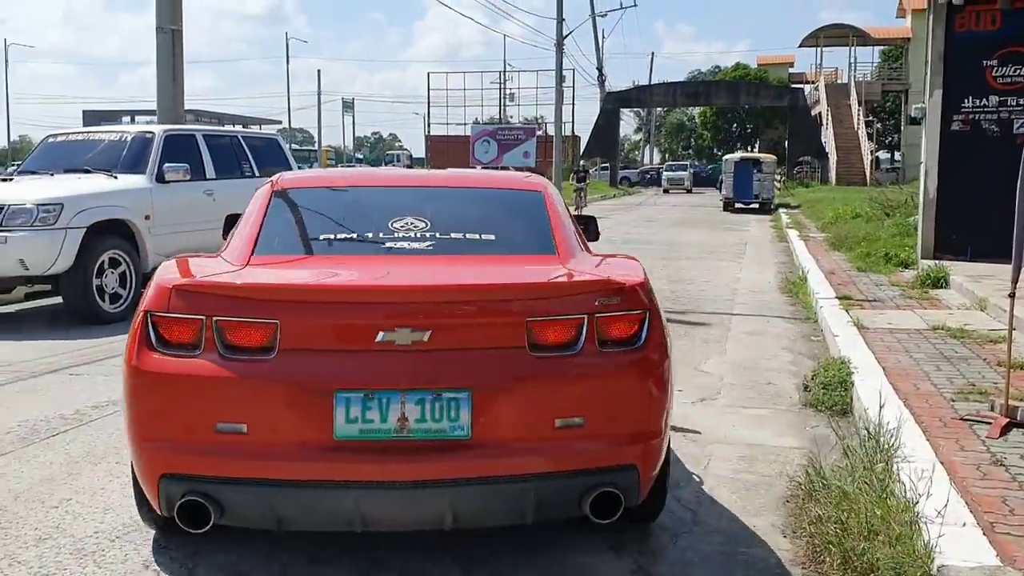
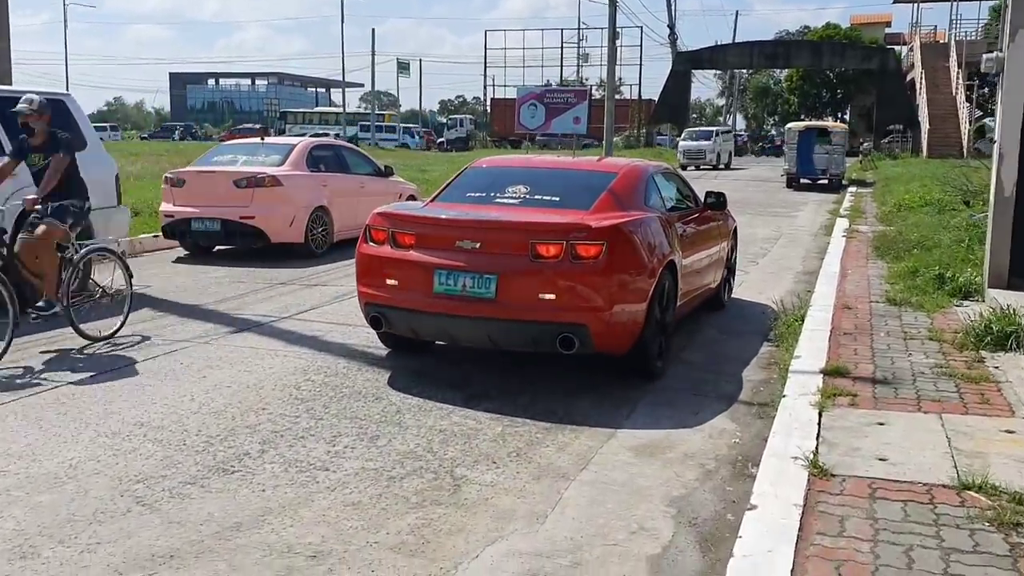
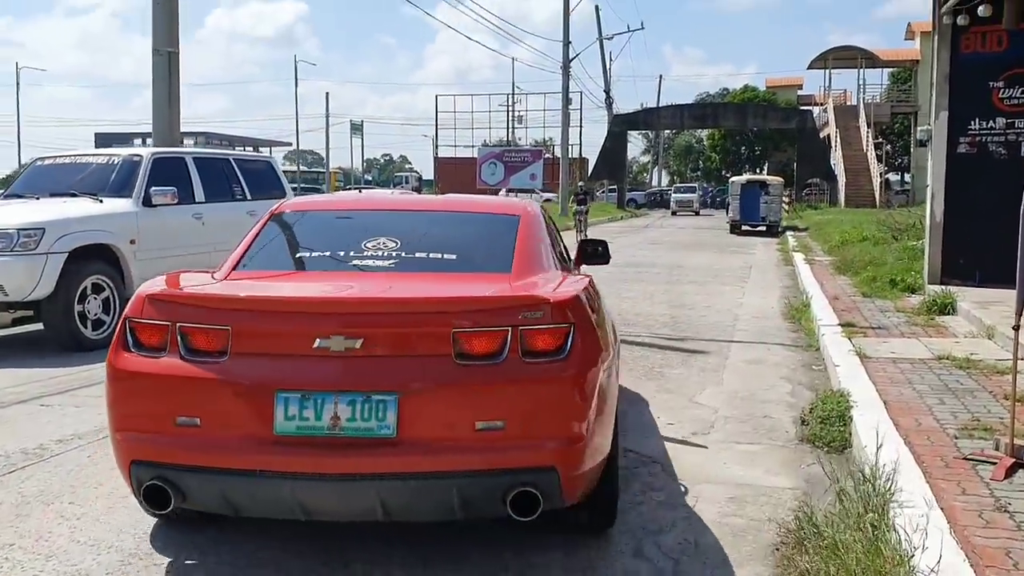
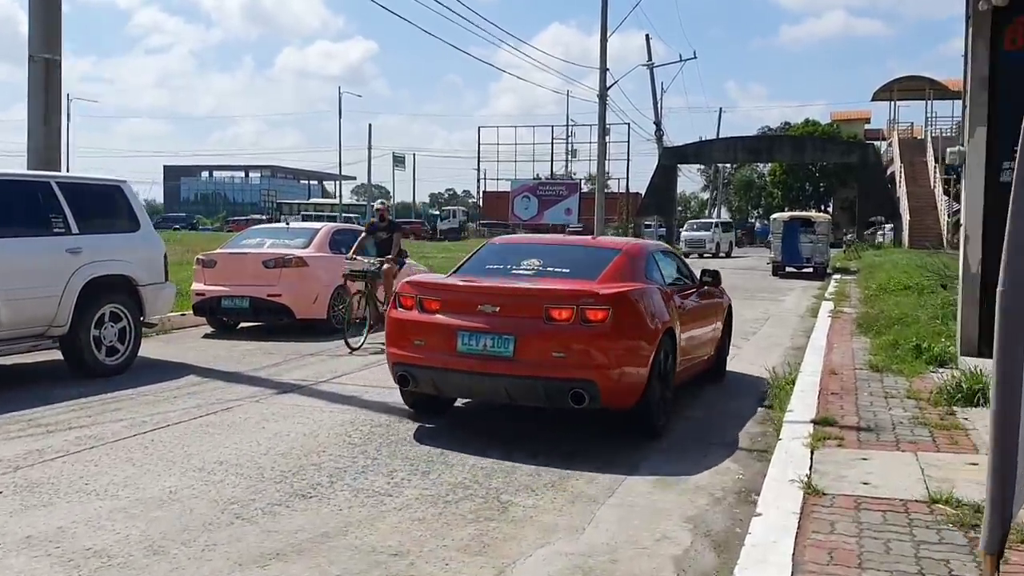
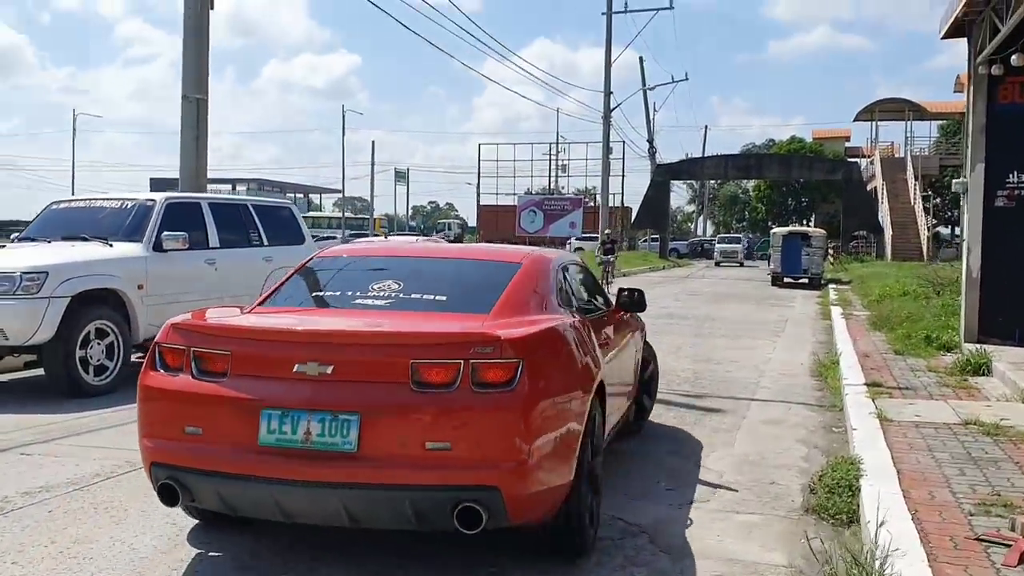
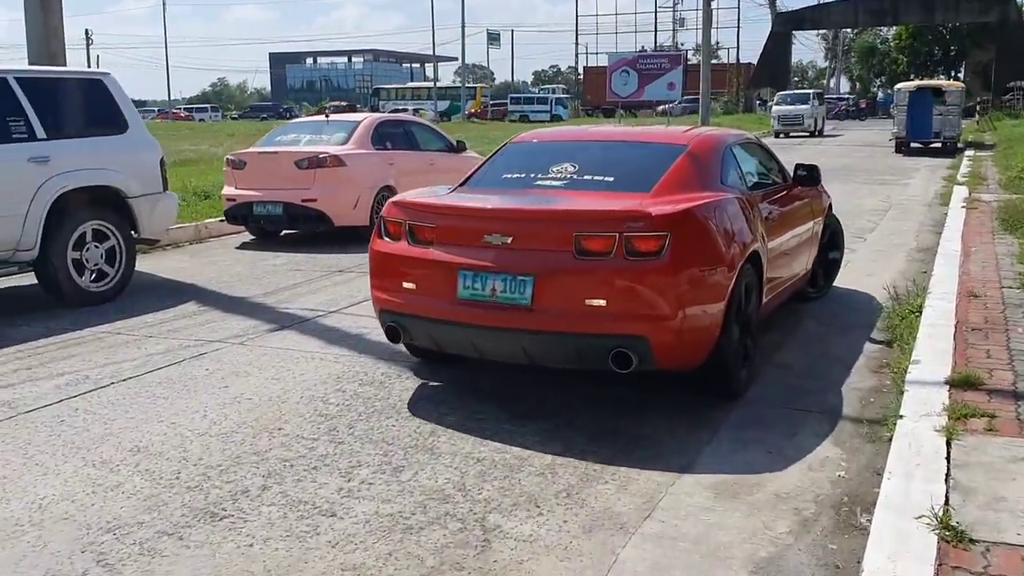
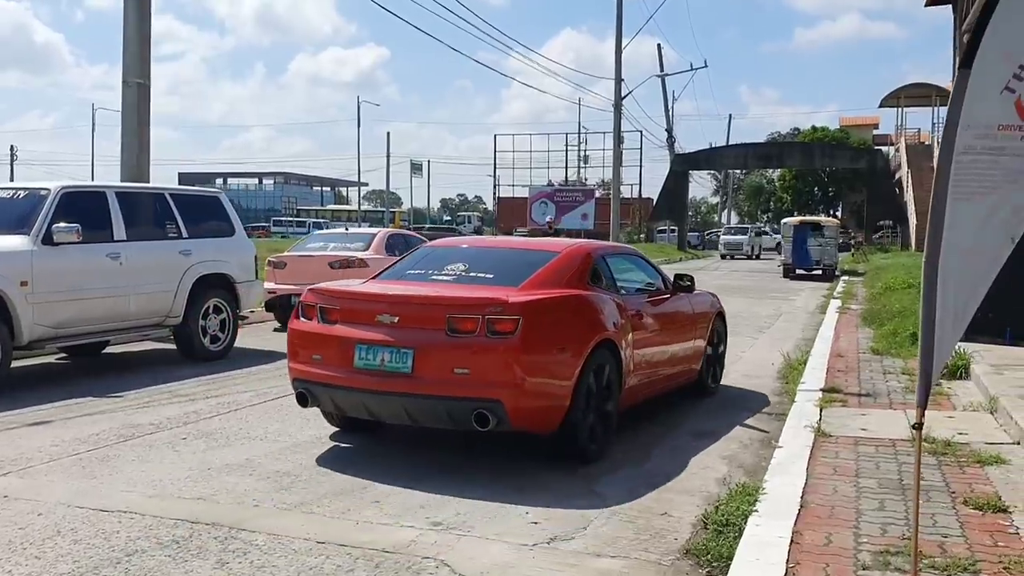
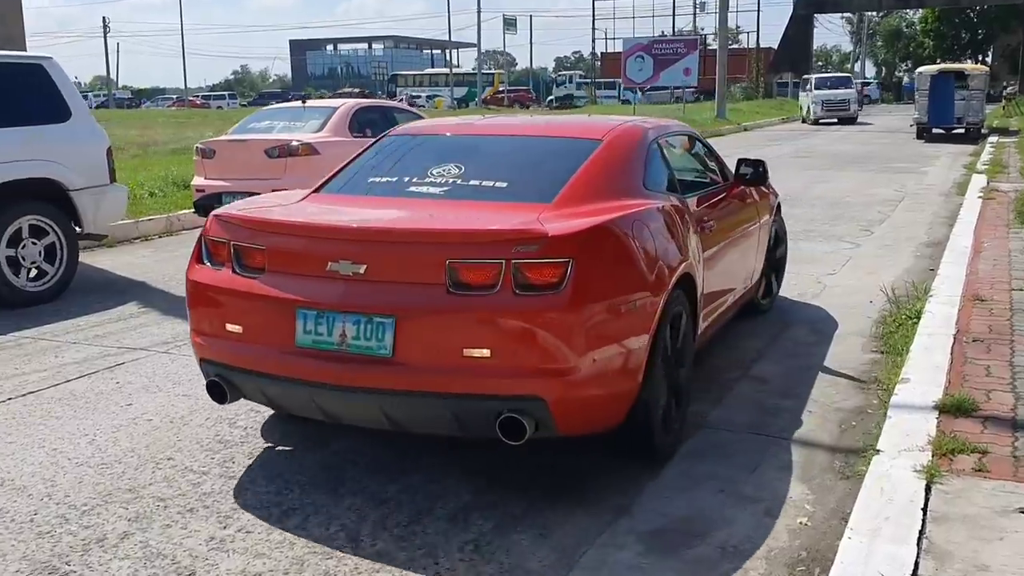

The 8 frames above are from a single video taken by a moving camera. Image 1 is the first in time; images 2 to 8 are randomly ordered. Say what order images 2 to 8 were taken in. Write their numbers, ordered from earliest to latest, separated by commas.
3, 5, 7, 4, 2, 6, 8
